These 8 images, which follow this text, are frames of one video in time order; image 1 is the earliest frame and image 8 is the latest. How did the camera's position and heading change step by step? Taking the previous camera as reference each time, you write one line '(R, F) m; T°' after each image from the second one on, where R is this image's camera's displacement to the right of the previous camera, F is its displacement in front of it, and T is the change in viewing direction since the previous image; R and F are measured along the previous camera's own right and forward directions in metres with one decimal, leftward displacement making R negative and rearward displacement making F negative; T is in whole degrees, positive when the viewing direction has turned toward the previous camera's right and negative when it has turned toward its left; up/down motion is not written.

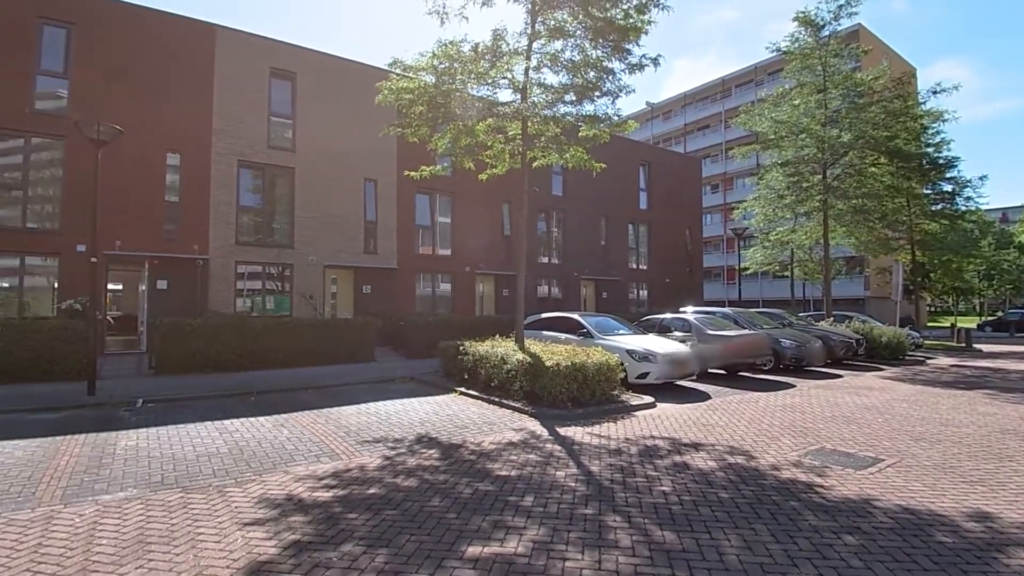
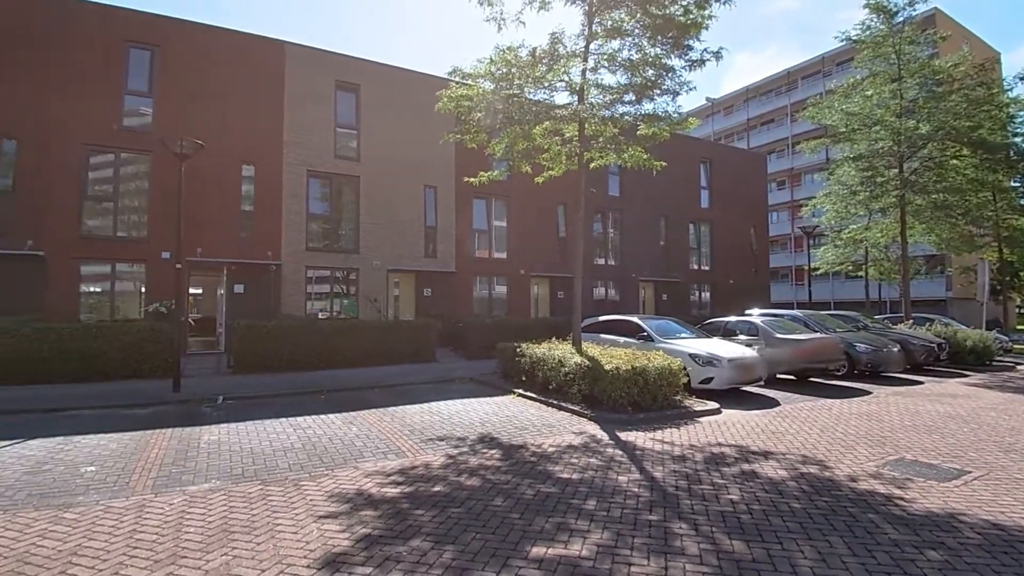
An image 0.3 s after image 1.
(-0.1, 0.0) m; -6°
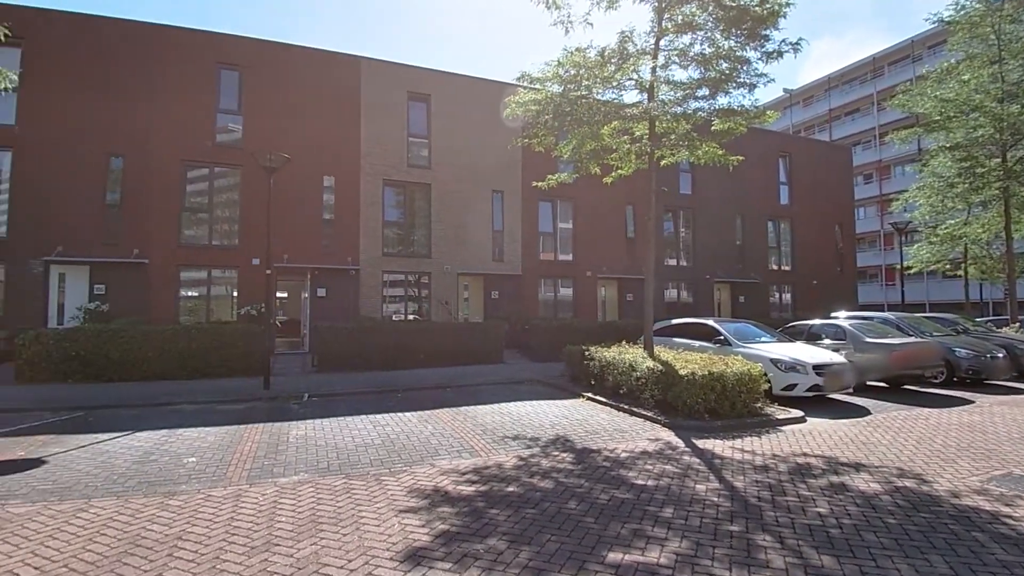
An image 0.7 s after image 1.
(0.0, 0.0) m; -7°
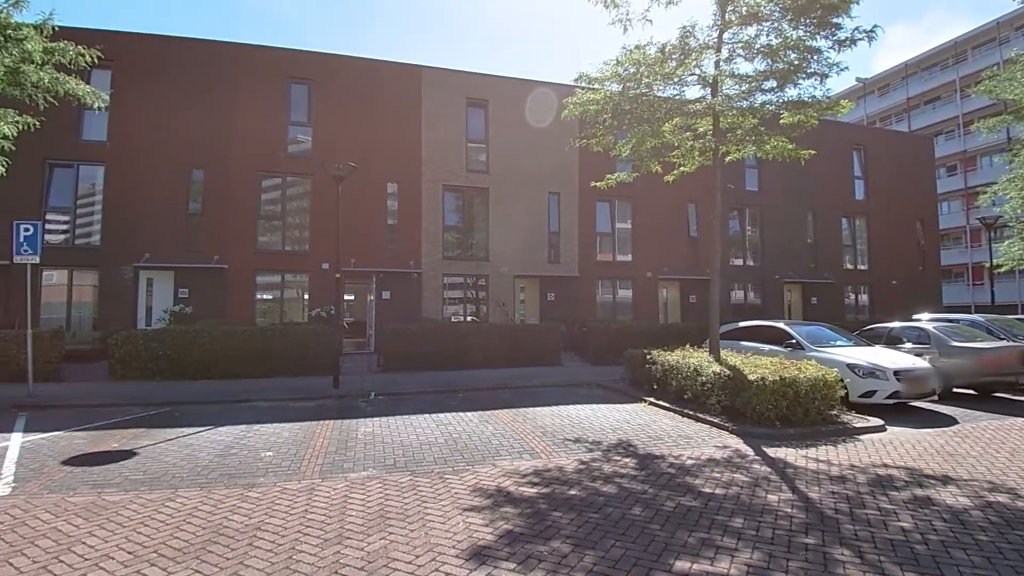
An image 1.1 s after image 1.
(0.0, 0.0) m; -6°
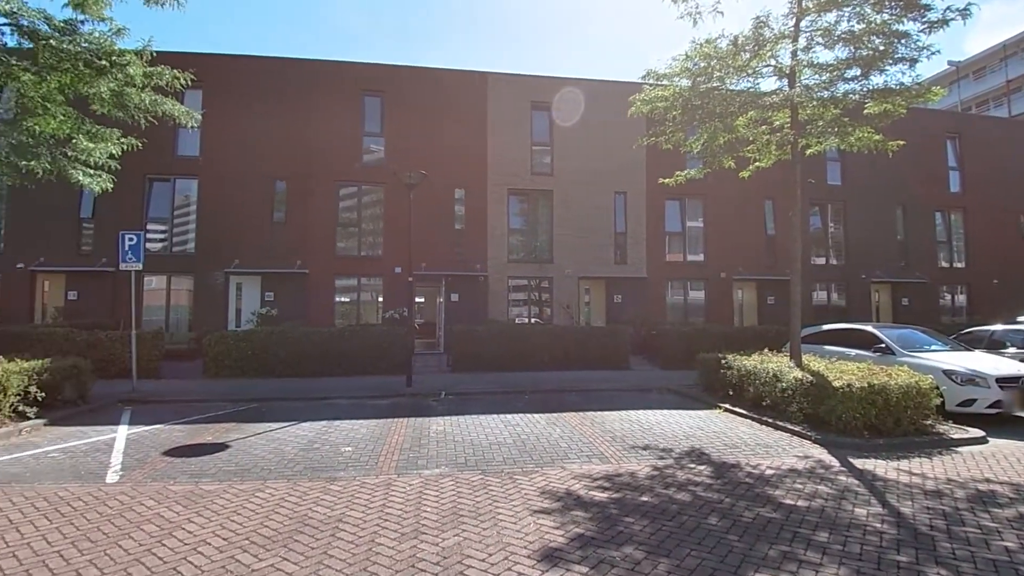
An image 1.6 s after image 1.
(0.0, 0.0) m; -7°
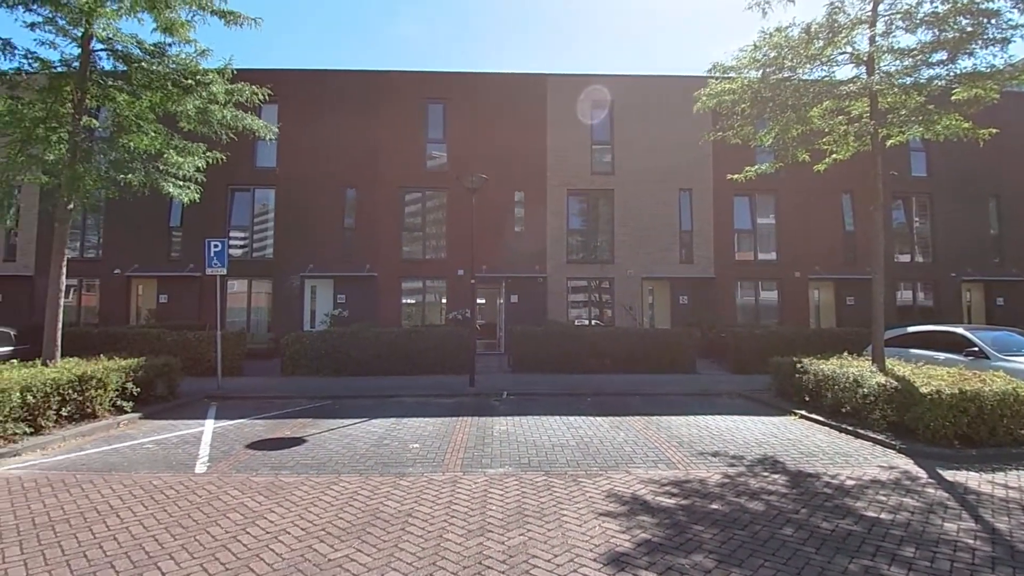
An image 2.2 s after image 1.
(0.0, 0.0) m; -6°
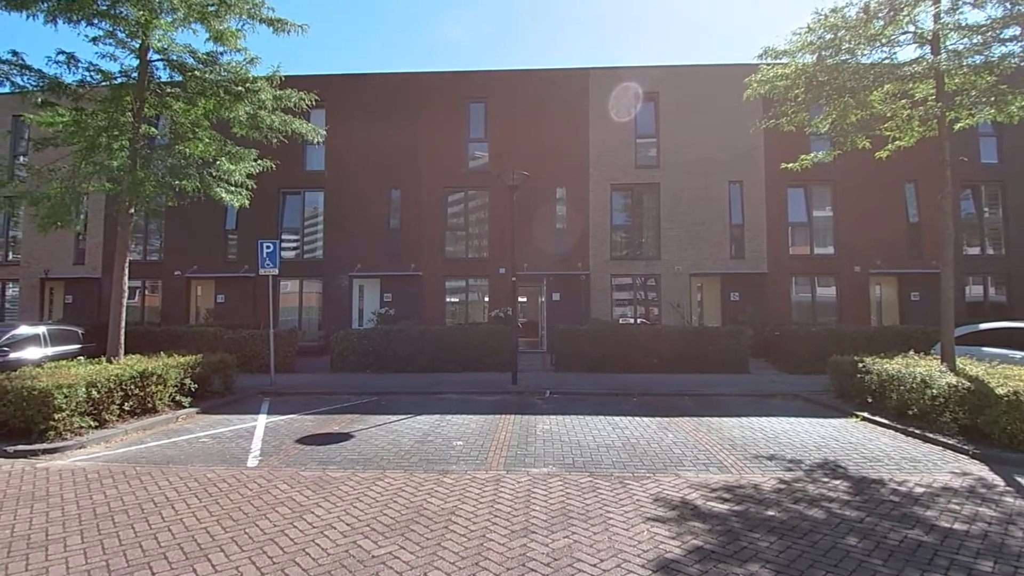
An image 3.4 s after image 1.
(0.0, +0.1) m; -5°
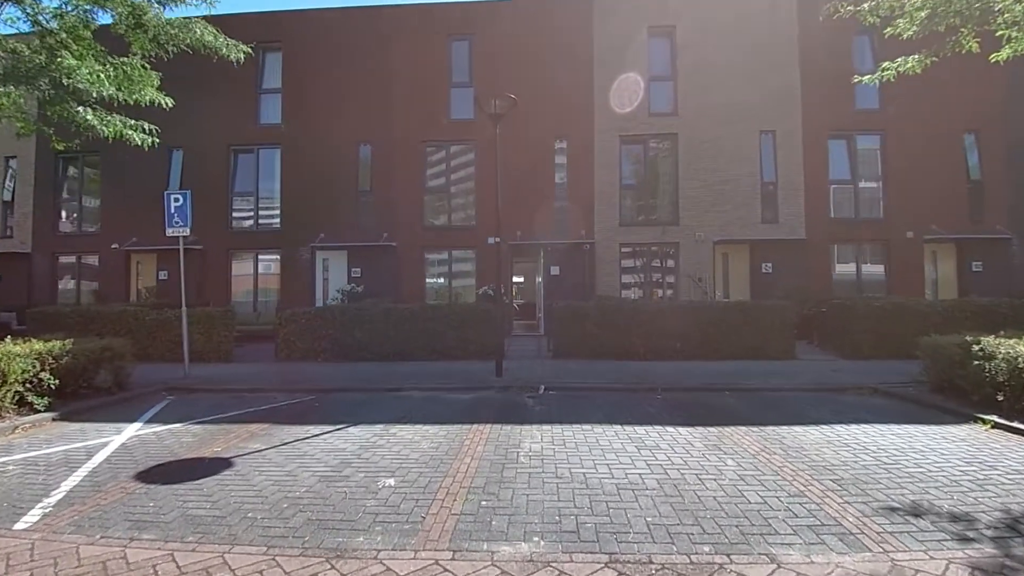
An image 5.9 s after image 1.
(+0.3, +2.4) m; 0°
